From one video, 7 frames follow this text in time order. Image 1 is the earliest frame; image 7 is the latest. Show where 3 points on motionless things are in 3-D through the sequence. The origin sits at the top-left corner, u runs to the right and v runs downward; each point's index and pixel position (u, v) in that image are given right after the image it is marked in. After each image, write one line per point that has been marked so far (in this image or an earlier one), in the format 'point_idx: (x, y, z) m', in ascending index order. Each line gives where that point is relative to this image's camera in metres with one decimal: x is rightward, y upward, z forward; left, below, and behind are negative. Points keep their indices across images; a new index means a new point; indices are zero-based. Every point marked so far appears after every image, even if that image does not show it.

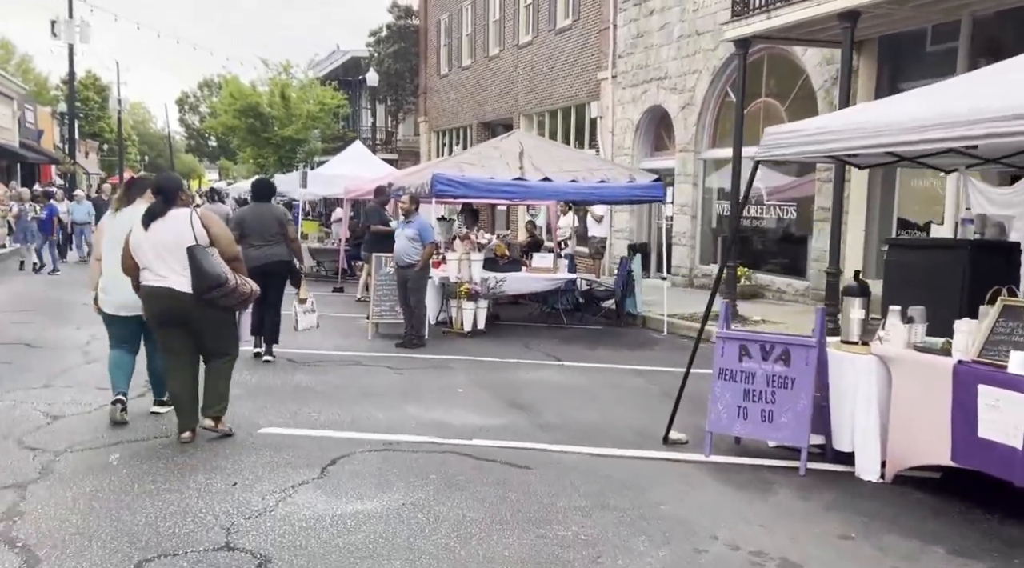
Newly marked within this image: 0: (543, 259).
0: (+0.3, +0.2, +9.0) m
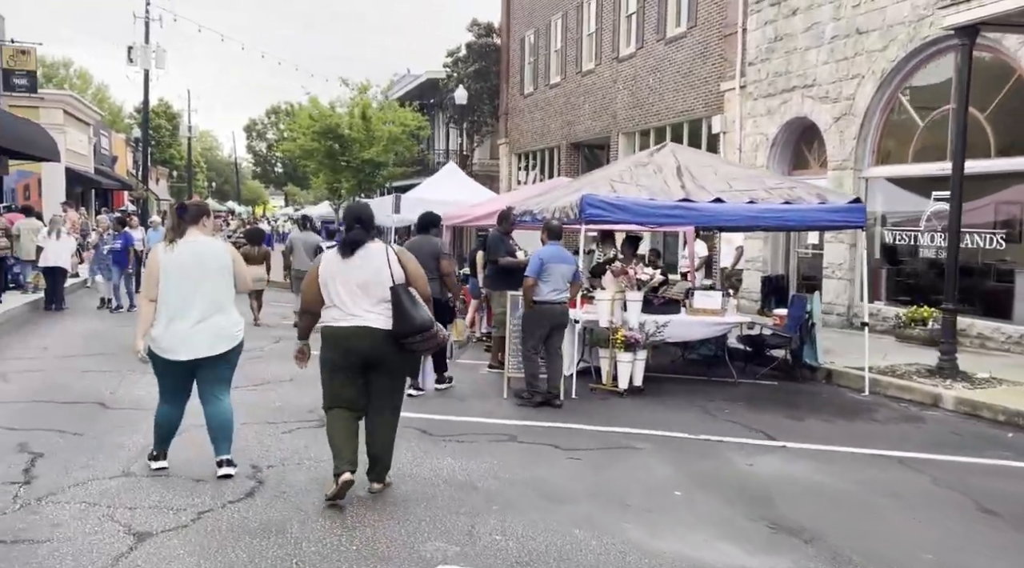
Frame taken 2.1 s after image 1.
0: (+1.5, -0.1, +7.4) m
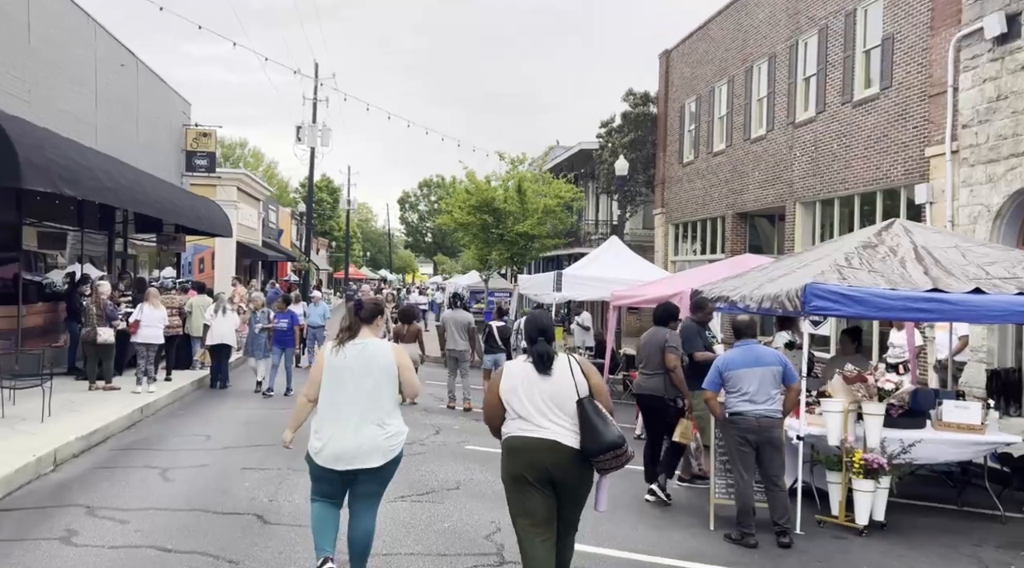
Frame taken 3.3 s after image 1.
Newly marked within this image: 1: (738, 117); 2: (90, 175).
0: (+2.9, -0.8, +6.1) m
1: (+4.7, +3.5, +19.8) m
2: (-7.9, +2.0, +18.0) m
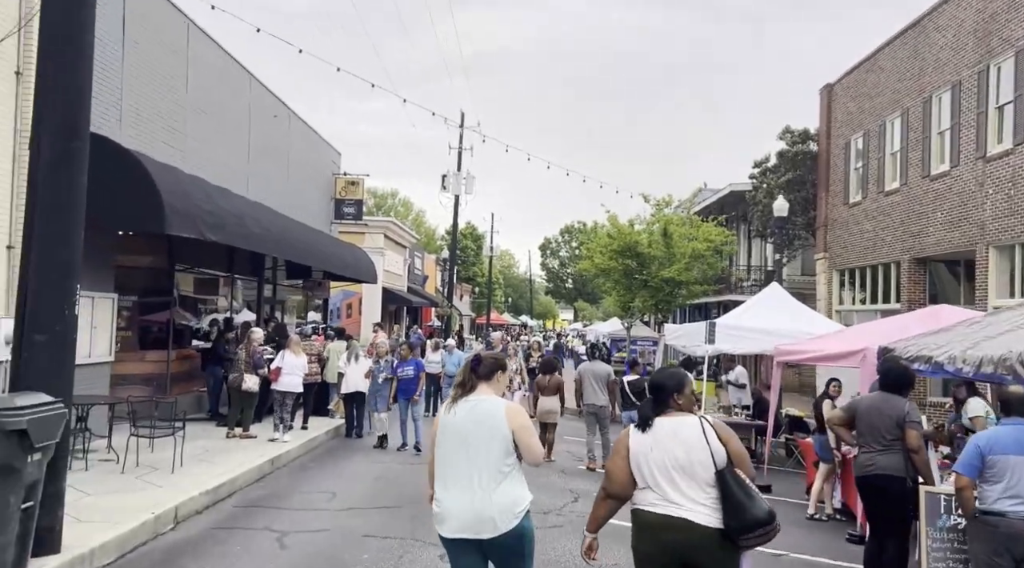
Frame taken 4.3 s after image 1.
0: (+3.6, -1.1, +4.6) m
1: (+7.5, +2.5, +18.0) m
2: (-5.2, +1.1, +18.1) m
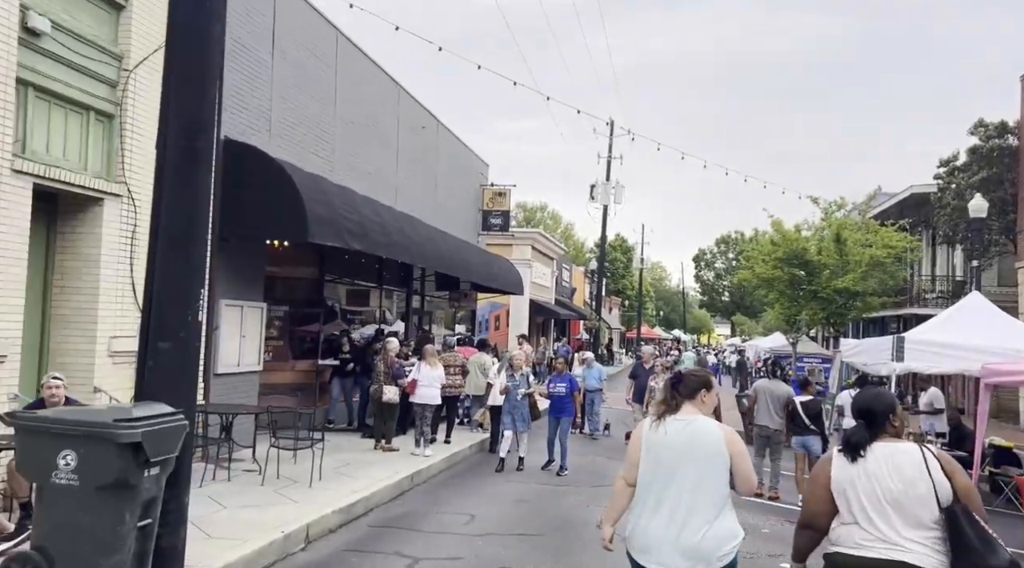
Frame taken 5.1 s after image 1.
0: (+4.2, -1.1, +3.0) m
1: (+10.2, +2.3, +15.7) m
2: (-2.4, +1.0, +17.7) m
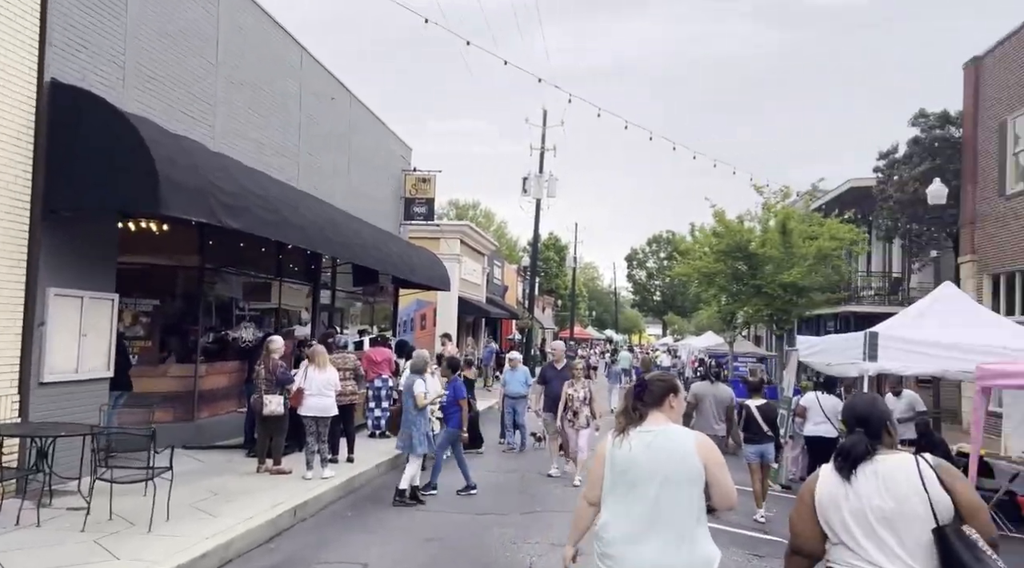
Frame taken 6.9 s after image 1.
0: (+3.9, -0.9, +0.4) m
1: (+9.0, +2.5, +13.4) m
2: (-3.7, +1.1, +14.6) m
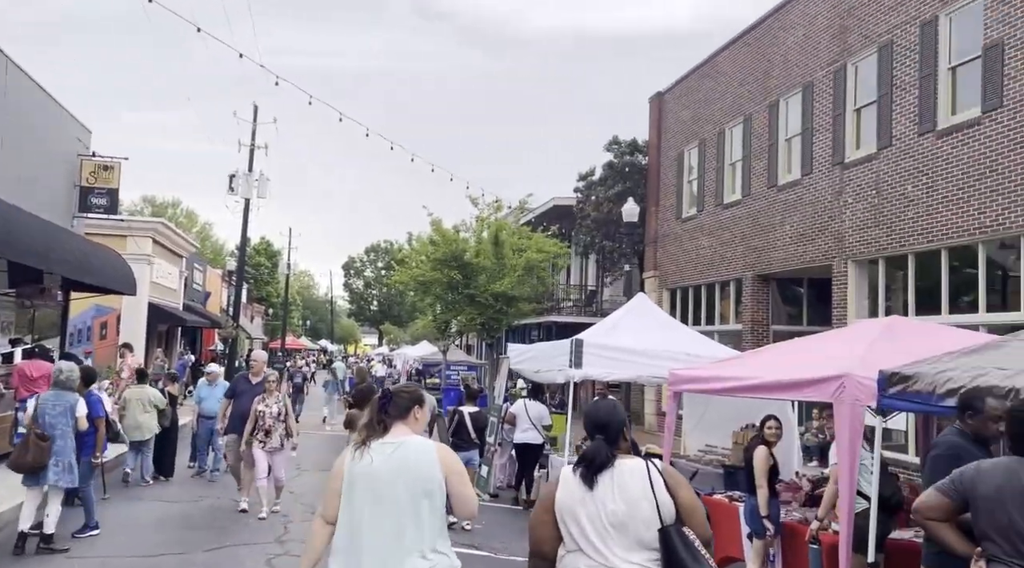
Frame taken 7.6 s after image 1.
0: (+3.7, -0.8, -0.4) m
1: (+4.9, +2.4, +13.7) m
2: (-7.6, +1.2, +11.2) m
